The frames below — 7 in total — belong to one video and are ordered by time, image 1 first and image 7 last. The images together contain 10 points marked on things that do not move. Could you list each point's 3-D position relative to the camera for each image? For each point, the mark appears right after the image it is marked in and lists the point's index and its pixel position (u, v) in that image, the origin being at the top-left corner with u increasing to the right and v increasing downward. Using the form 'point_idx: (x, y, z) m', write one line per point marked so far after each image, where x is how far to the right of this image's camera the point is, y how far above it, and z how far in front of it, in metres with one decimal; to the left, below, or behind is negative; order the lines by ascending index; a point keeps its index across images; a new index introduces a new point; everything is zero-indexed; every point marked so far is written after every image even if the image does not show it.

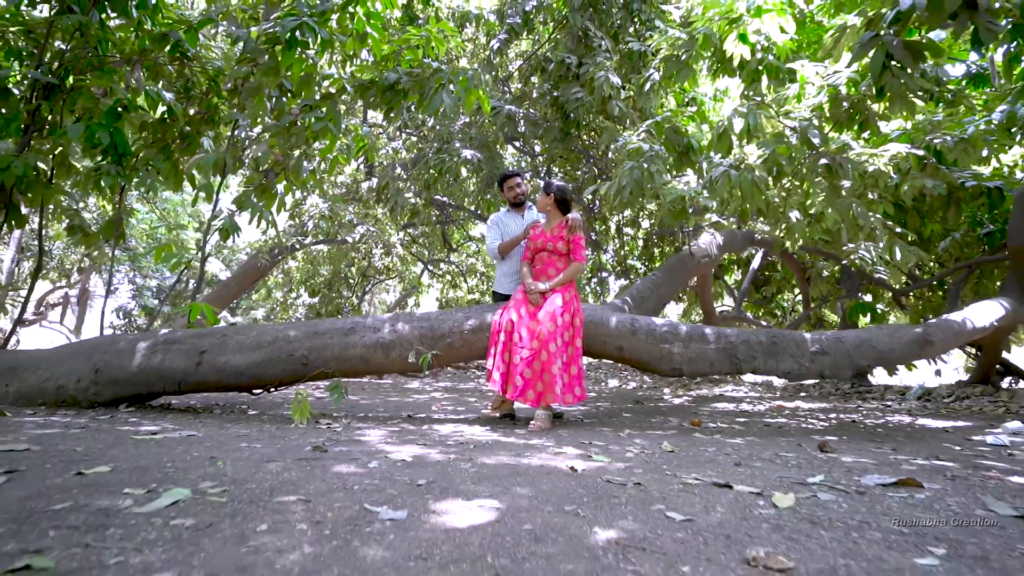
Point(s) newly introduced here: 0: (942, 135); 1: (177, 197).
0: (+2.9, +1.0, +4.3) m
1: (-5.5, +1.5, +10.2) m
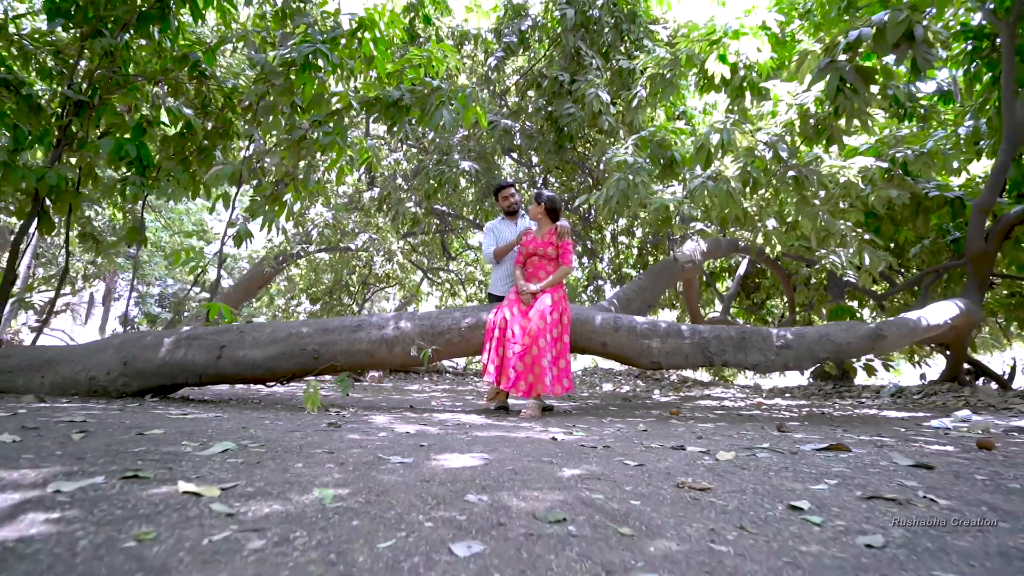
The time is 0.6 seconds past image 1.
0: (+2.8, +1.0, +4.6) m
1: (-5.5, +1.4, +10.6) m
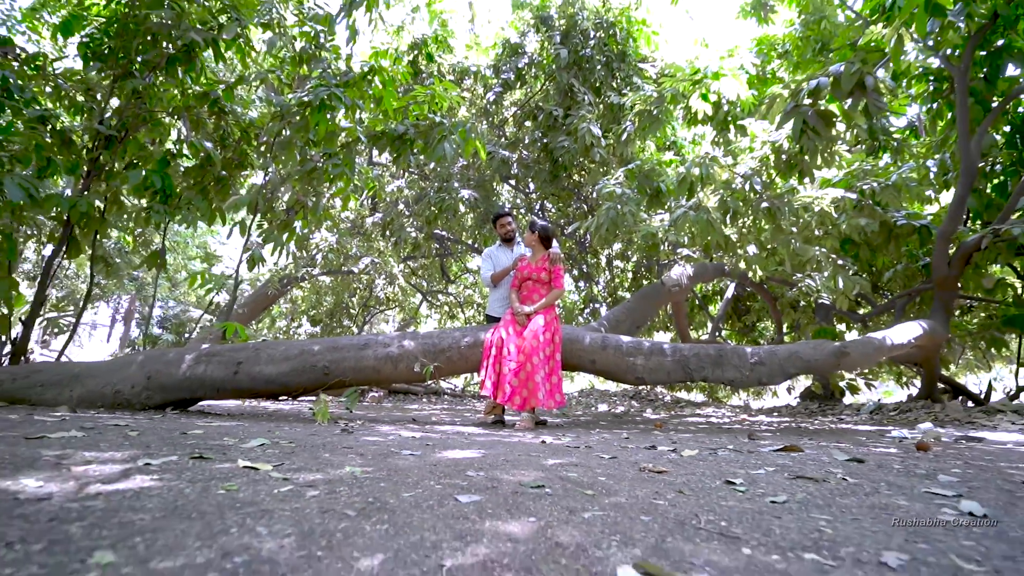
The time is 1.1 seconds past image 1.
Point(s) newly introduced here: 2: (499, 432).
0: (+2.8, +0.8, +4.9) m
1: (-5.6, +1.0, +10.9) m
2: (-0.1, -0.7, +3.1) m
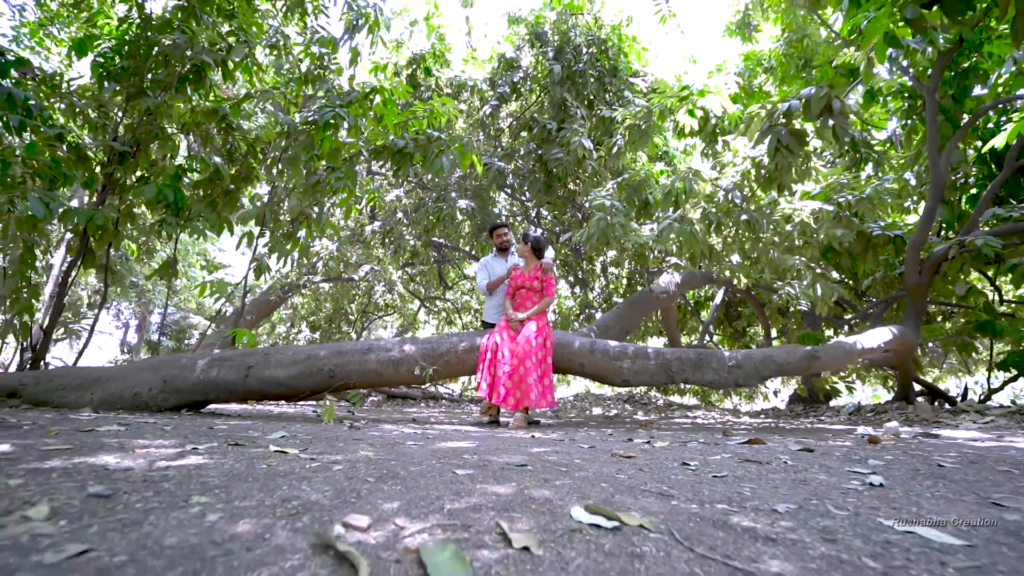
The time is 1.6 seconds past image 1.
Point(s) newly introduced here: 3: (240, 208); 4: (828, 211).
0: (+2.8, +0.8, +5.2) m
1: (-5.6, +0.9, +11.1) m
2: (-0.1, -0.8, +3.3) m
3: (-2.5, +0.7, +5.8) m
4: (+2.6, +0.6, +5.1) m
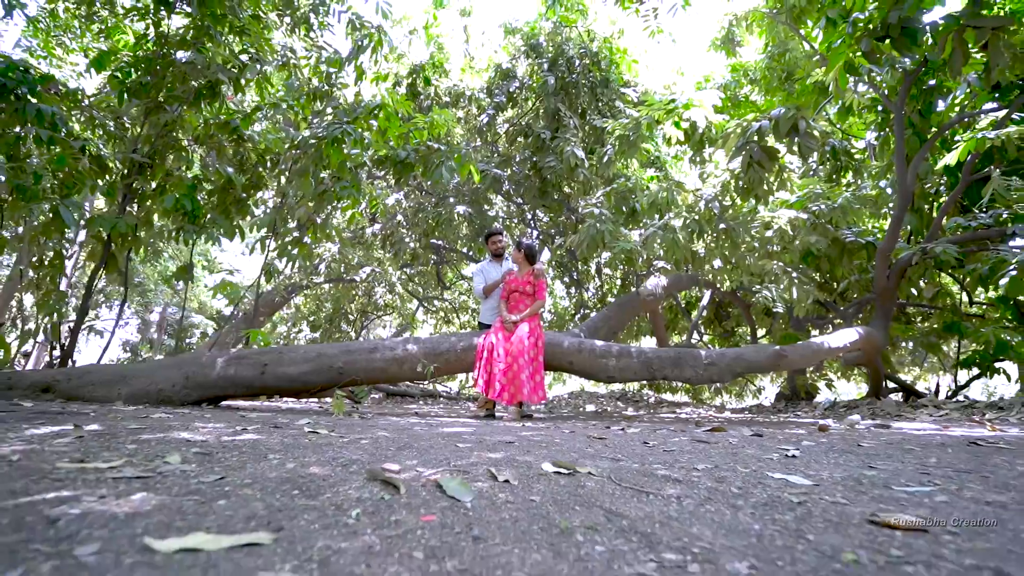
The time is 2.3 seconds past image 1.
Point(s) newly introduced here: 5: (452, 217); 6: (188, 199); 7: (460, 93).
0: (+2.7, +0.7, +5.5) m
1: (-5.7, +0.9, +11.4) m
2: (-0.1, -0.8, +3.7) m
3: (-2.5, +0.7, +6.1) m
4: (+2.5, +0.6, +5.5) m
5: (-0.7, +0.8, +7.5) m
6: (-2.6, +0.7, +5.1) m
7: (-0.7, +2.5, +8.2) m
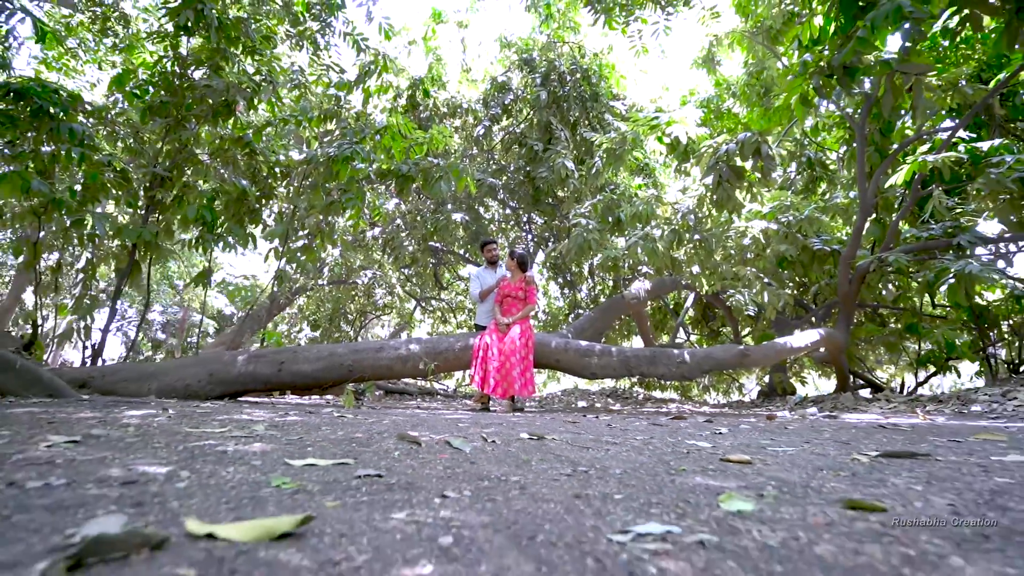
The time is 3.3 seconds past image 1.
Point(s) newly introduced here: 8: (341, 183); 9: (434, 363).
0: (+2.7, +0.7, +6.0) m
1: (-5.8, +0.9, +11.9) m
2: (-0.2, -0.8, +4.1) m
3: (-2.6, +0.7, +6.6) m
4: (+2.5, +0.6, +6.0) m
5: (-0.8, +0.8, +7.9) m
6: (-2.7, +0.7, +5.5) m
7: (-0.8, +2.5, +8.7) m
8: (-1.6, +1.0, +5.8) m
9: (-0.6, -0.6, +5.1) m
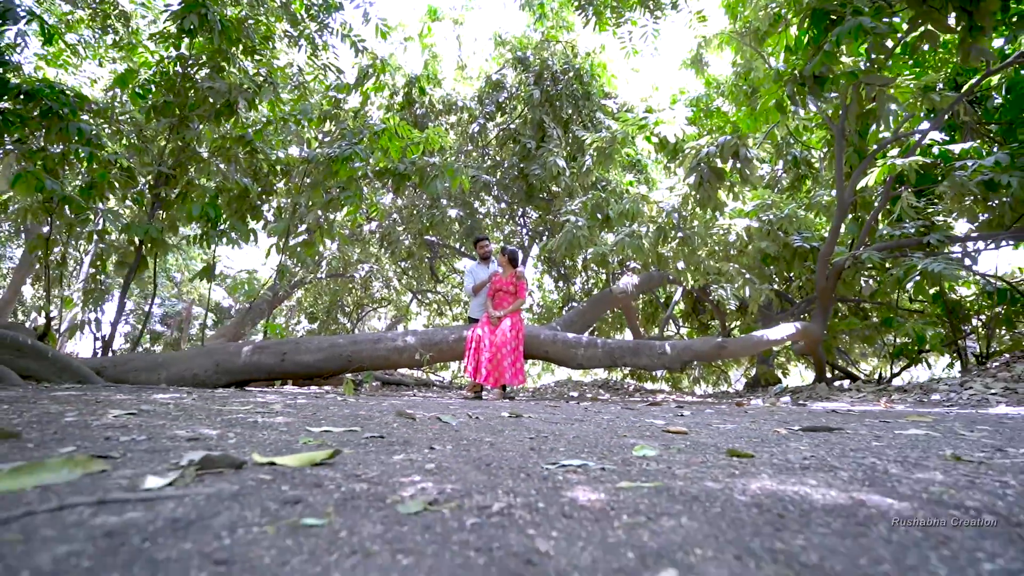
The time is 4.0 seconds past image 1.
0: (+2.6, +0.8, +6.3) m
1: (-5.9, +1.0, +12.1) m
2: (-0.2, -0.8, +4.4) m
3: (-2.7, +0.7, +6.8) m
4: (+2.4, +0.6, +6.2) m
5: (-0.9, +0.9, +8.2) m
6: (-2.7, +0.7, +5.7) m
7: (-0.8, +2.6, +8.9) m
8: (-1.6, +1.0, +6.0) m
9: (-0.7, -0.6, +5.3) m
